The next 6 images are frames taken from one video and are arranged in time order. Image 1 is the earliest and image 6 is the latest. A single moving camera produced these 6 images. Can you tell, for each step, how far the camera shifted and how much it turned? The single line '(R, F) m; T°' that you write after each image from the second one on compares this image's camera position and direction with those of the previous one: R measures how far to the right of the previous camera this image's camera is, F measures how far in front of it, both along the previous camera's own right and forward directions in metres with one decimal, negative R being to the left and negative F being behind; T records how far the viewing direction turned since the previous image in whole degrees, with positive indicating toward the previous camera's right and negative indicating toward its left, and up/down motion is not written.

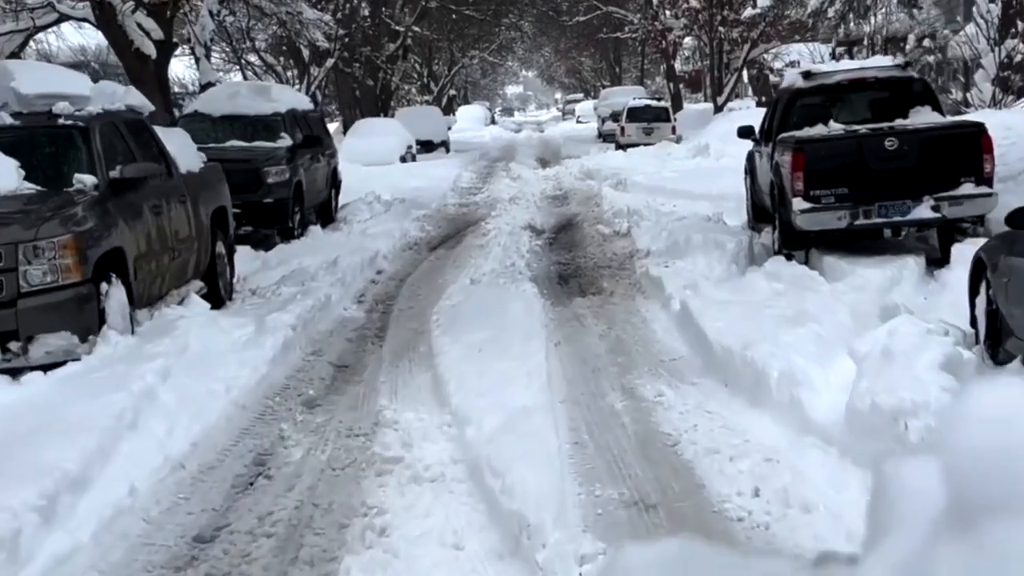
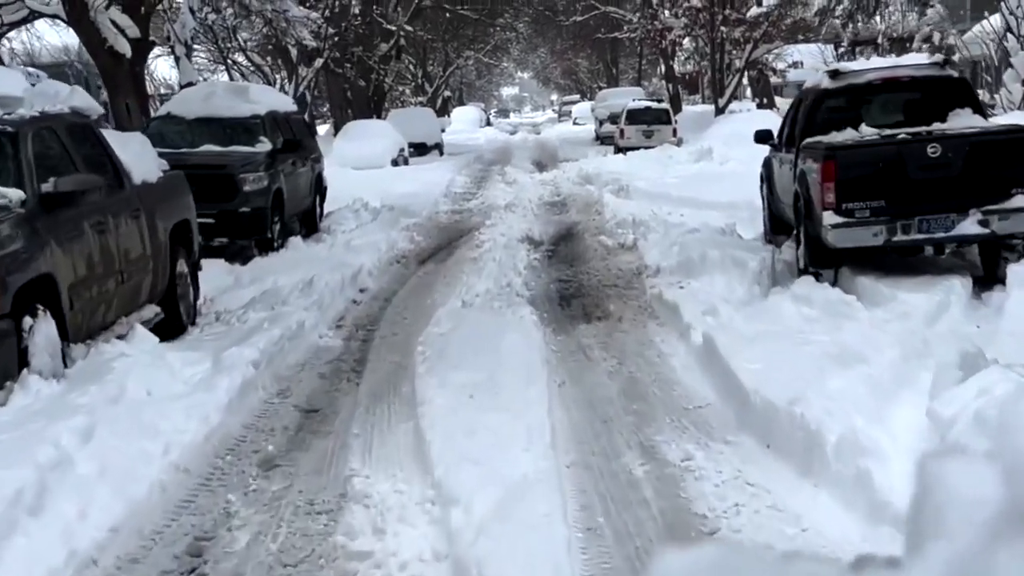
(0.0, +1.0) m; 0°
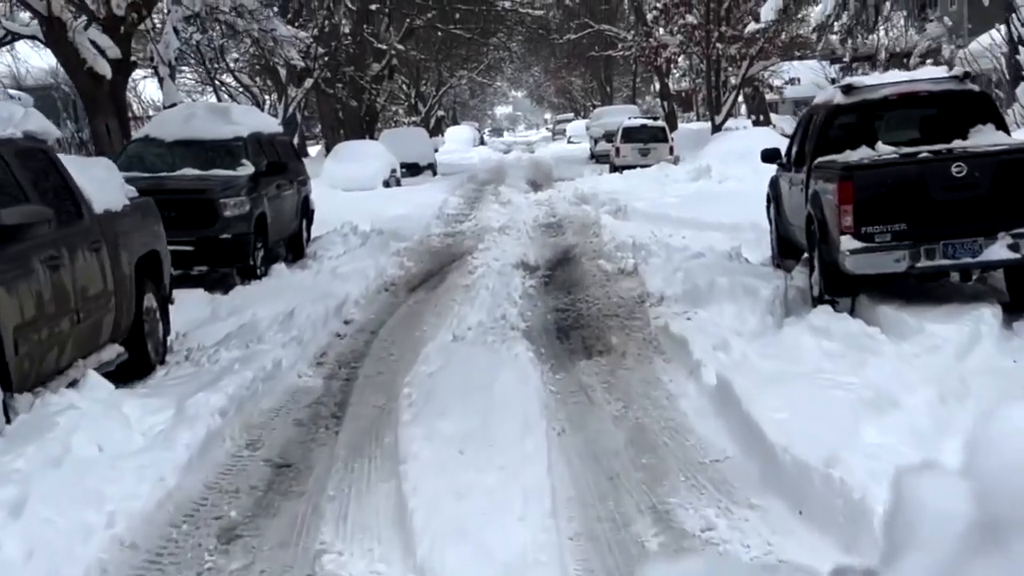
(0.0, +0.6) m; 0°
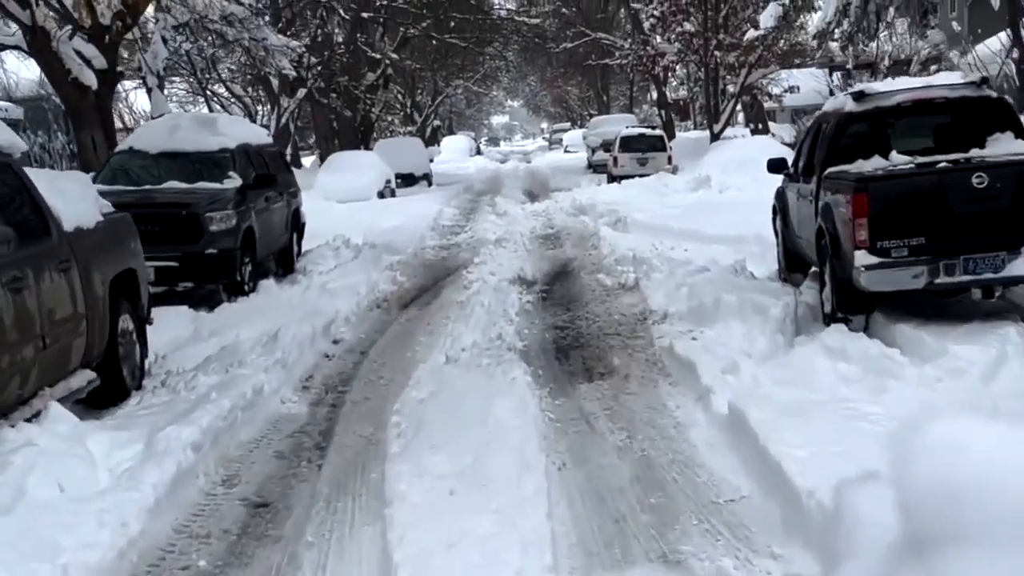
(0.0, +0.4) m; 0°
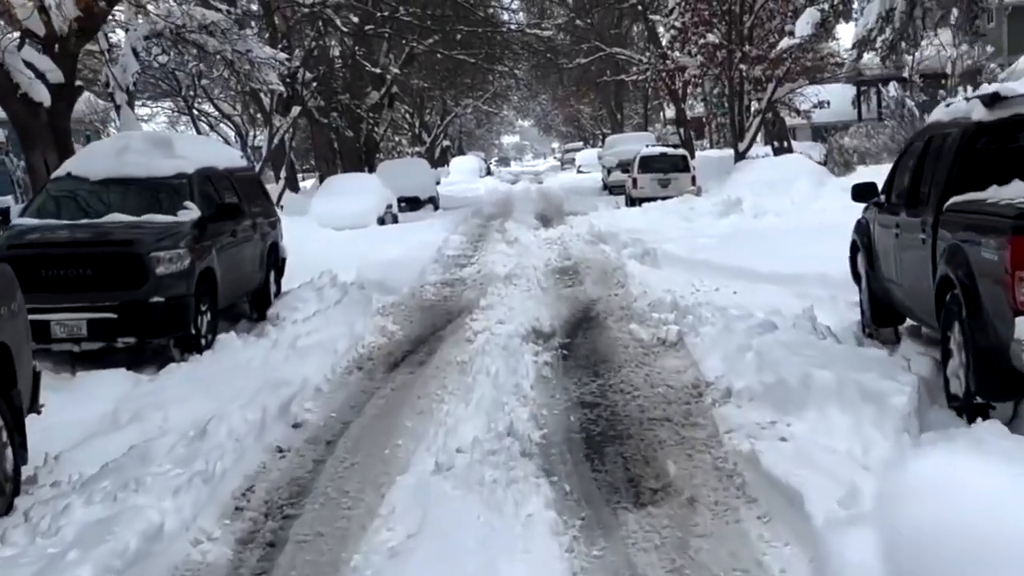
(0.0, +2.1) m; -1°
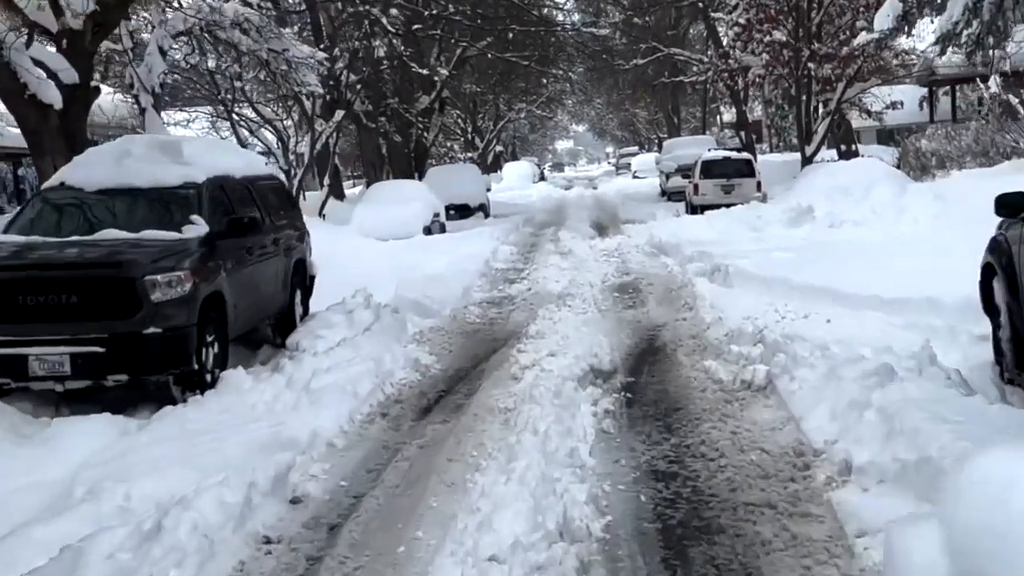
(0.0, +1.4) m; -3°
